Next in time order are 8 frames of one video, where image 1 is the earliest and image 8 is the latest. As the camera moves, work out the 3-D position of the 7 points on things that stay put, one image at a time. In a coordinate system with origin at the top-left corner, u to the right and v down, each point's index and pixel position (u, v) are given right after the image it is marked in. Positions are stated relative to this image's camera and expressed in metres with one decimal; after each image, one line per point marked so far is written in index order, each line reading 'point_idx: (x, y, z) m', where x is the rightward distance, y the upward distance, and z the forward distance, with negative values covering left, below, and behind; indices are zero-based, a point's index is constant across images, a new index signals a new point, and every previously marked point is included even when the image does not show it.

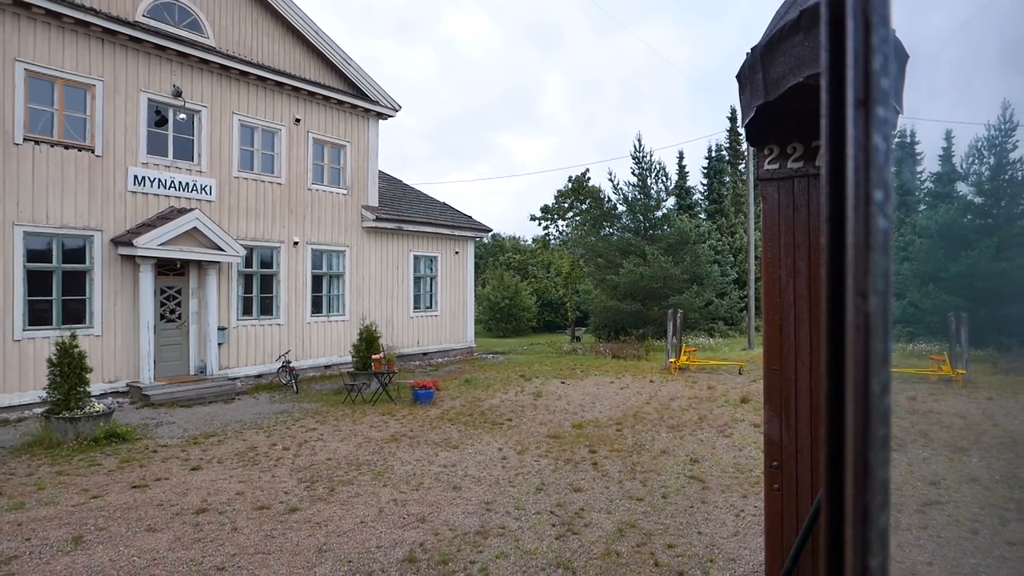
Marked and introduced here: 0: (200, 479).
0: (-3.0, -1.8, +6.3) m
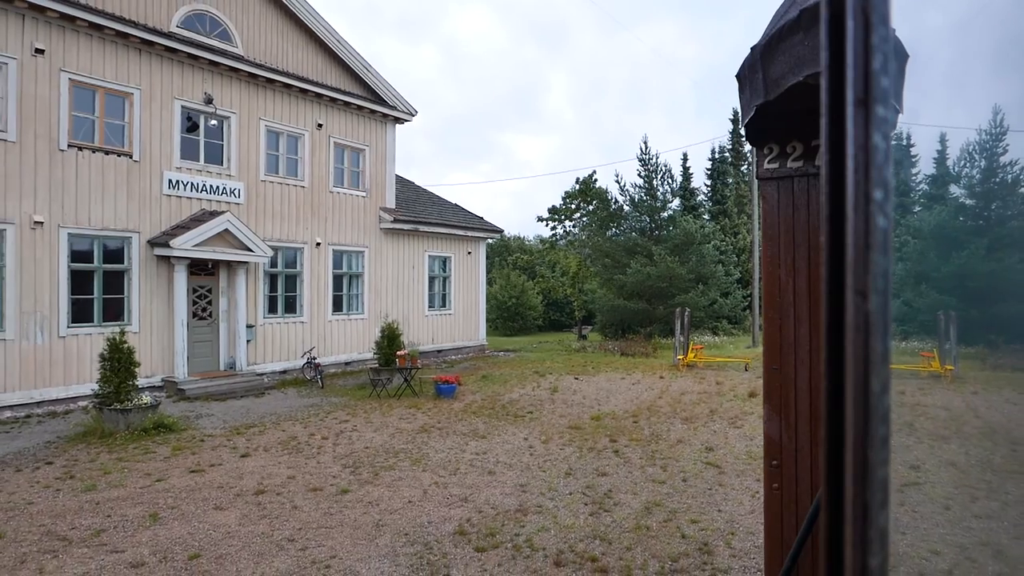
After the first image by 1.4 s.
0: (-2.7, -1.8, +6.7) m
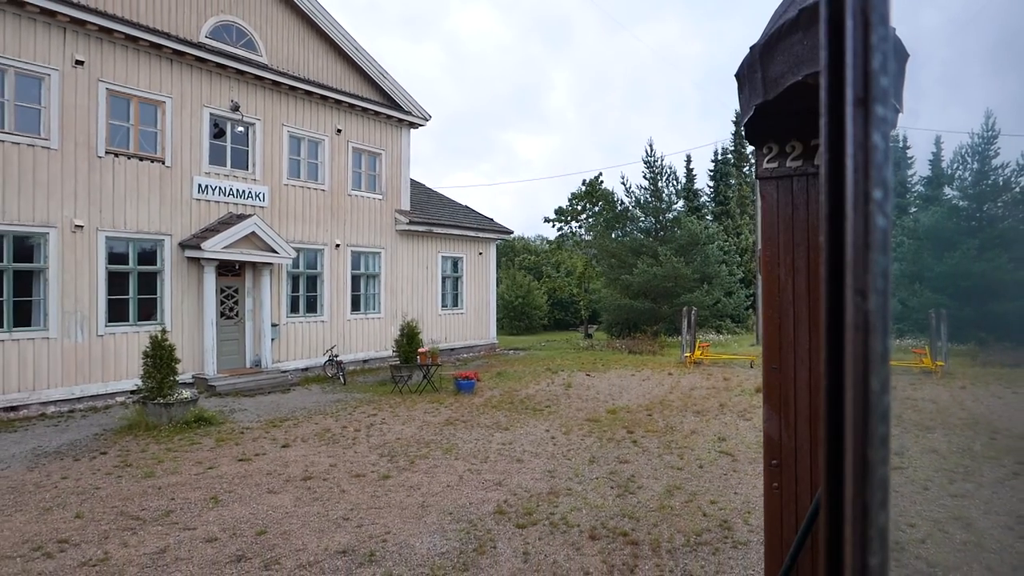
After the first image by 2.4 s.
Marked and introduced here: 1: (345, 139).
0: (-2.4, -1.8, +7.2) m
1: (-3.6, +3.2, +14.0) m
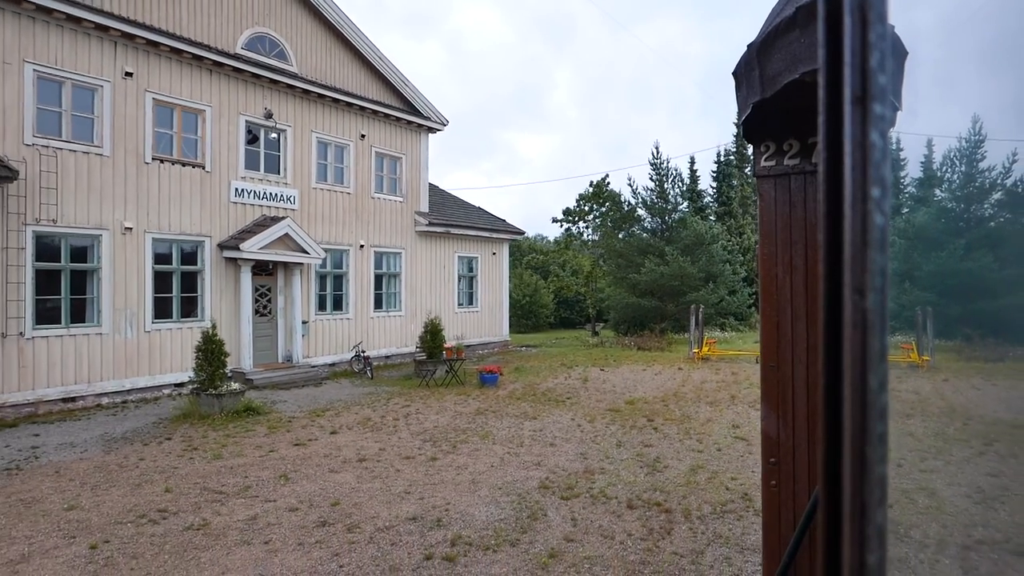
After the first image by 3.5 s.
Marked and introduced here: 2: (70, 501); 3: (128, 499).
0: (-2.0, -1.8, +7.8) m
1: (-3.2, +3.2, +14.6) m
2: (-3.8, -1.8, +5.6) m
3: (-3.3, -1.8, +5.7) m
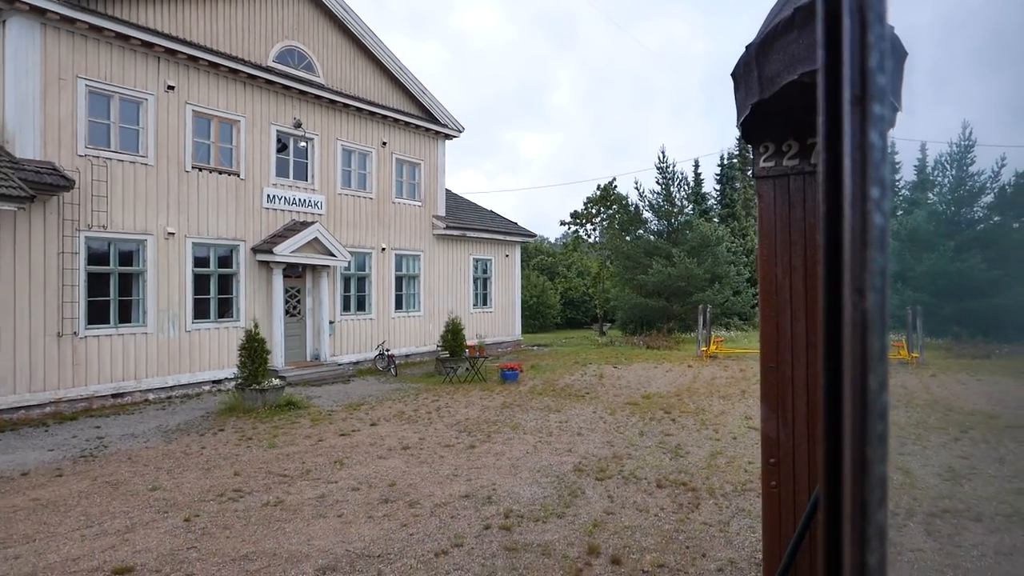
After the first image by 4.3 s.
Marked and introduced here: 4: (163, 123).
0: (-1.6, -1.8, +8.4) m
1: (-2.9, +3.2, +15.2) m
2: (-3.4, -1.8, +6.1) m
3: (-3.0, -1.8, +6.2) m
4: (-5.8, +2.7, +10.8) m
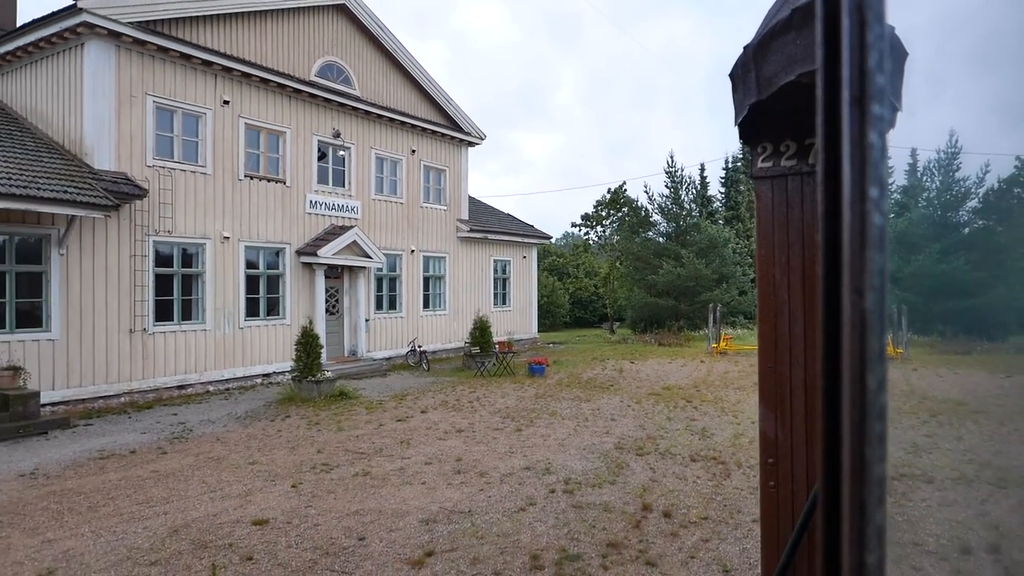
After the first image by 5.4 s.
0: (-1.1, -1.8, +9.2) m
1: (-2.3, +3.2, +16.1) m
2: (-2.8, -1.8, +7.0) m
3: (-2.4, -1.8, +7.1) m
4: (-5.2, +2.7, +11.7) m
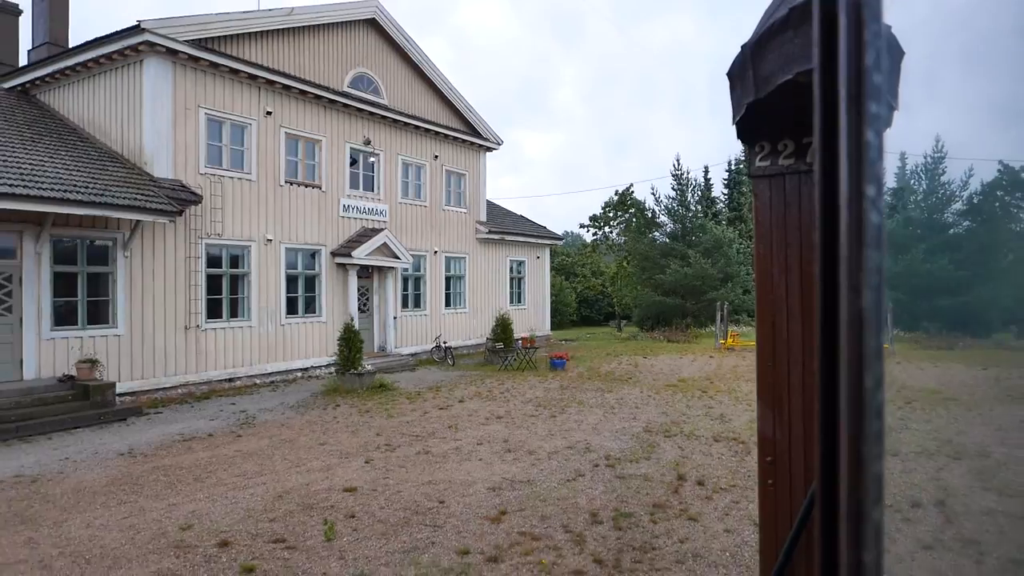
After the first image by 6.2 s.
0: (-0.6, -1.8, +10.1) m
1: (-1.9, +3.2, +16.9) m
2: (-2.3, -1.8, +7.8) m
3: (-1.9, -1.8, +7.9) m
4: (-4.7, +2.7, +12.4) m
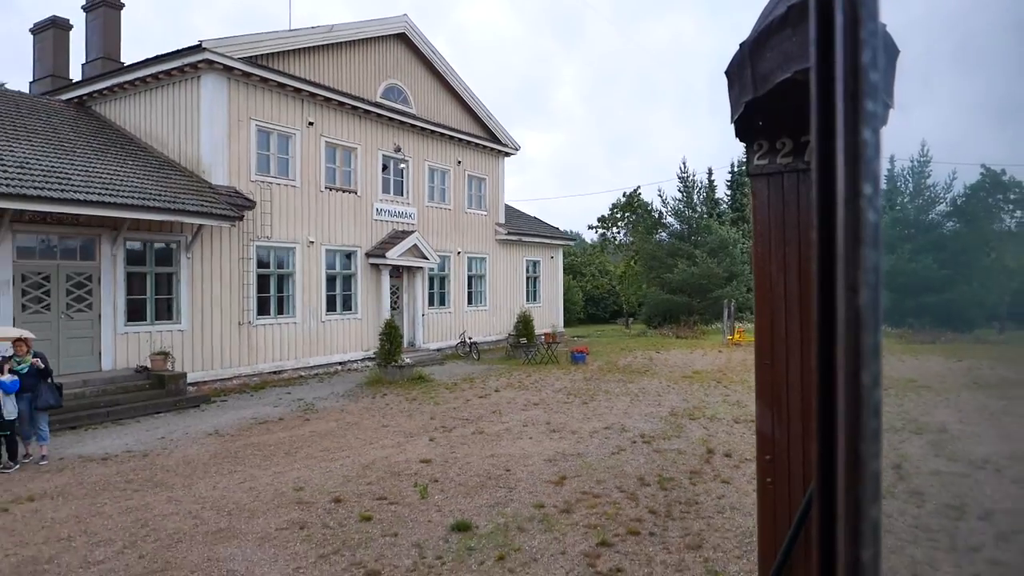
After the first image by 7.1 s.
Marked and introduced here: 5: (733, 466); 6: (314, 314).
0: (-0.1, -1.8, +11.0) m
1: (-1.3, +3.3, +17.8) m
2: (-1.8, -1.8, +8.7) m
3: (-1.4, -1.8, +8.8) m
4: (-4.2, +2.8, +13.3) m
5: (+2.2, -1.8, +6.6) m
6: (-4.1, -0.5, +13.5) m
